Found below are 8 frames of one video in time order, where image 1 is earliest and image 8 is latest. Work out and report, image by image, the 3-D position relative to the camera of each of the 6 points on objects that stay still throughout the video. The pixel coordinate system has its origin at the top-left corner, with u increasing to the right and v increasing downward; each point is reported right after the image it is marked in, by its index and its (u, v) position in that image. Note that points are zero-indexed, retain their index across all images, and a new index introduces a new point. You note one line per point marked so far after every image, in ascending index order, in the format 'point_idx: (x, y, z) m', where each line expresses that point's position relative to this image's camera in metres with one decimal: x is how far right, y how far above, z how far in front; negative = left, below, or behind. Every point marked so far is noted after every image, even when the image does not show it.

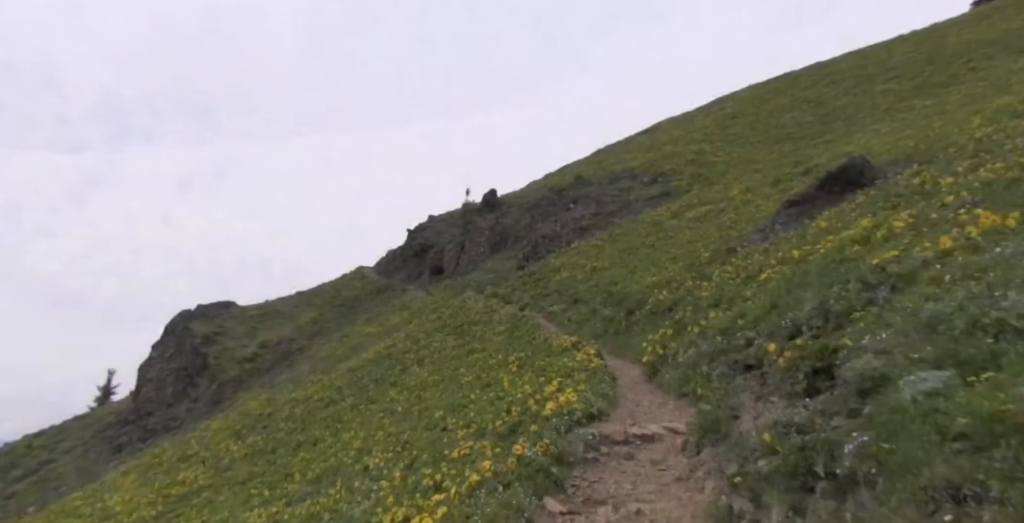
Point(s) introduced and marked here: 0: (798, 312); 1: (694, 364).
0: (+6.0, -1.0, +13.5) m
1: (+4.4, -2.5, +15.6) m
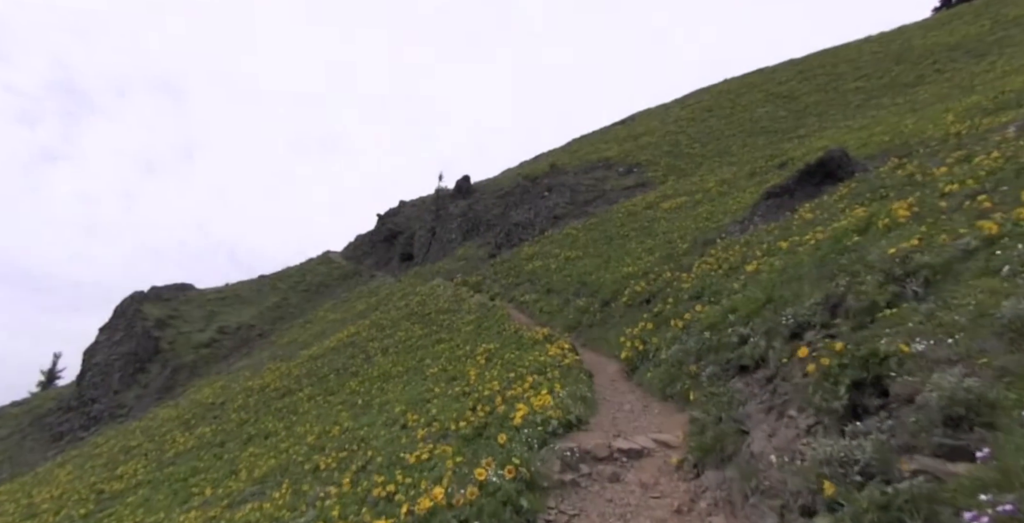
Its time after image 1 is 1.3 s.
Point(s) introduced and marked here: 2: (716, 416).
0: (+5.4, -0.8, +12.1) m
1: (+3.6, -2.2, +14.1) m
2: (+2.8, -2.1, +8.7) m
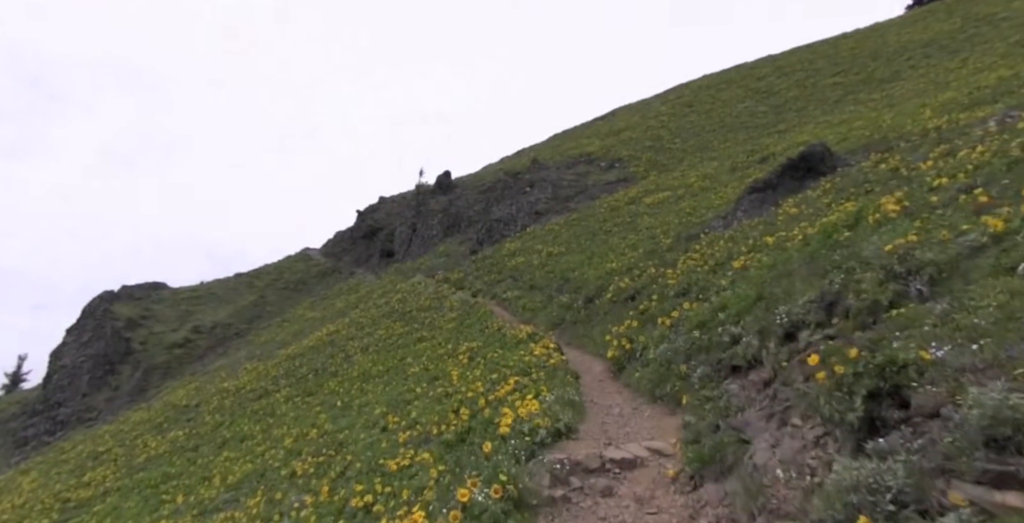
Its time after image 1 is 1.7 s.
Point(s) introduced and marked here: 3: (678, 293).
0: (+5.1, -0.7, +11.7) m
1: (+3.3, -2.1, +13.7) m
2: (+2.6, -2.1, +8.3) m
3: (+4.9, -0.9, +19.4) m
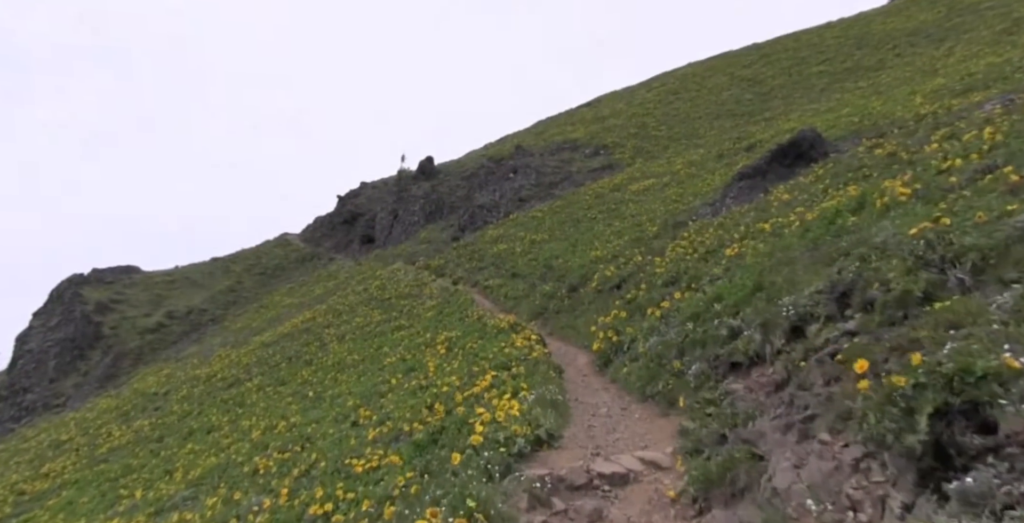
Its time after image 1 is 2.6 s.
0: (+4.7, -0.5, +10.7) m
1: (+2.9, -1.9, +12.6) m
2: (+2.3, -1.9, +7.2) m
3: (+4.4, -0.6, +18.4) m
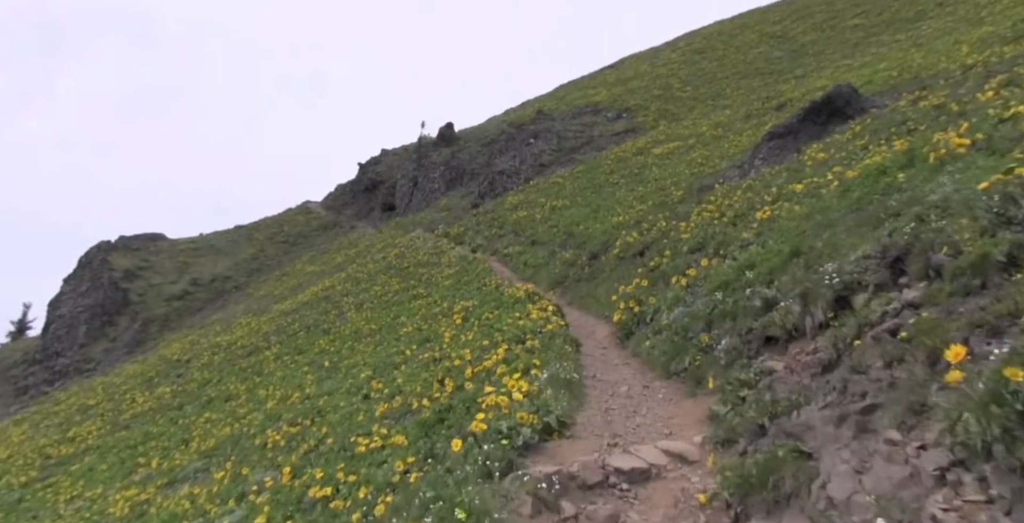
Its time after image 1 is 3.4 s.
0: (+4.9, 0.0, +9.6) m
1: (+3.1, -1.2, +11.6) m
2: (+2.3, -1.5, +6.3) m
3: (+4.8, +0.4, +17.2) m
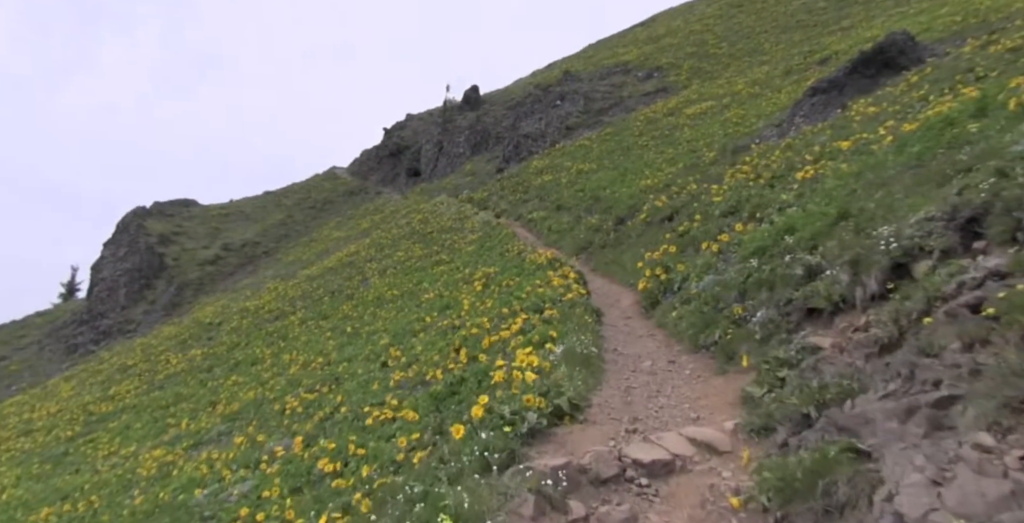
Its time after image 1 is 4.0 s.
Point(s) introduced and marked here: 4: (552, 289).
0: (+5.0, +0.5, +8.5) m
1: (+3.4, -0.6, +10.7) m
2: (+2.4, -1.2, +5.4) m
3: (+5.3, +1.2, +16.2) m
4: (+0.9, -0.6, +14.3) m
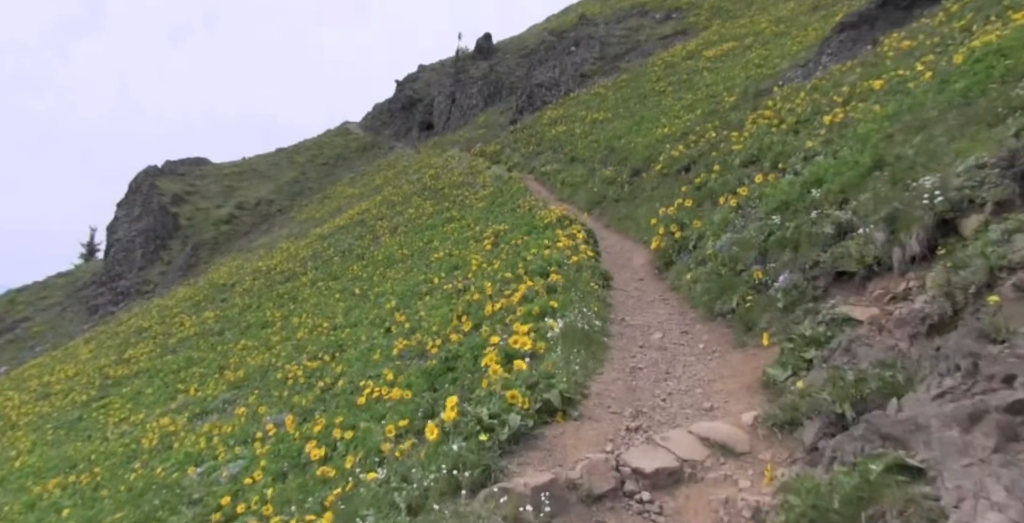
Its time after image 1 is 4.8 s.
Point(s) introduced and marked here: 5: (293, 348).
0: (+4.9, +1.0, +7.5) m
1: (+3.4, 0.0, +9.8) m
2: (+2.2, -1.0, +4.6) m
3: (+5.4, +2.3, +15.0) m
4: (+1.0, +0.2, +13.4) m
5: (-6.8, -2.7, +20.1) m
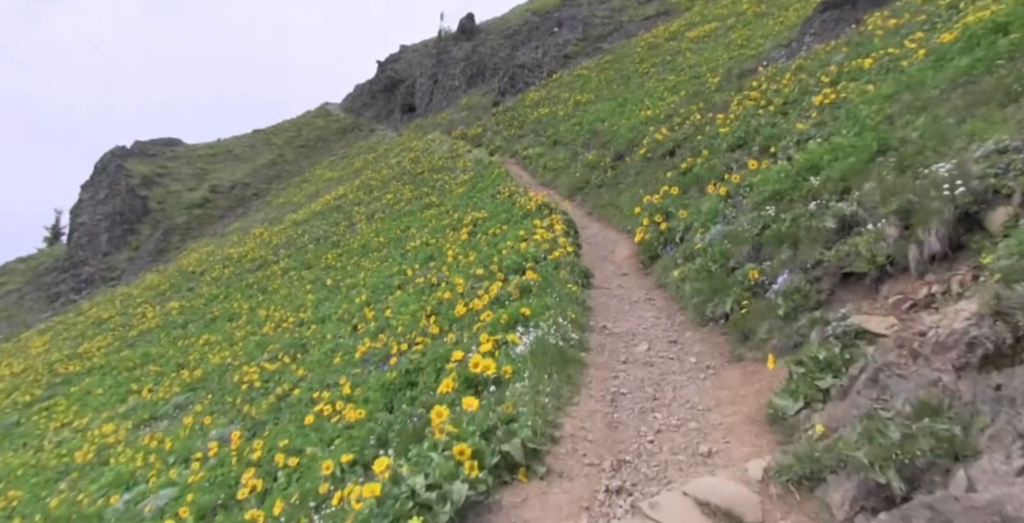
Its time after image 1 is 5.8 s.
0: (+4.6, +1.0, +6.5) m
1: (+3.0, +0.1, +8.8) m
2: (+1.9, -1.1, +3.6) m
3: (+4.9, +2.5, +14.0) m
4: (+0.5, +0.4, +12.3) m
5: (-7.5, -2.5, +18.9) m
